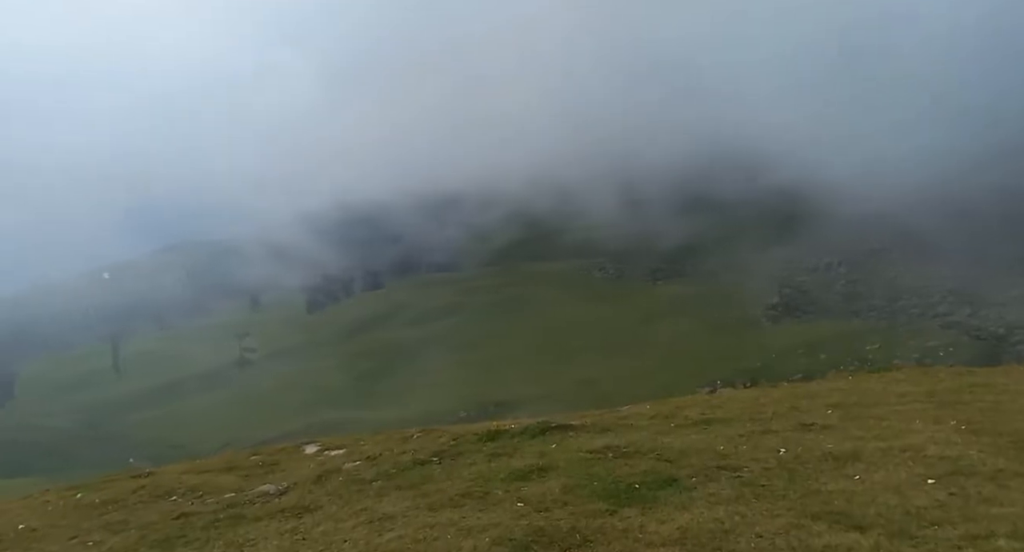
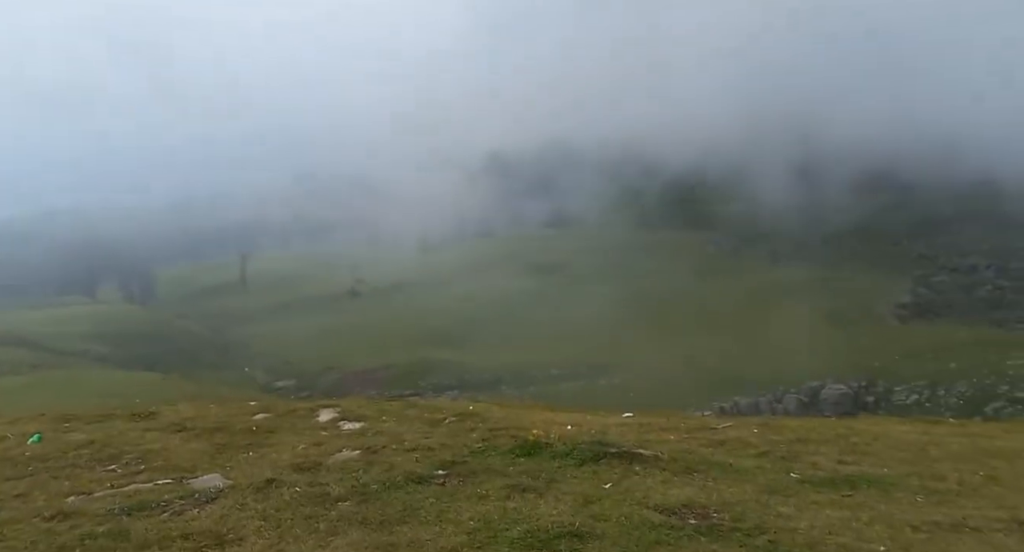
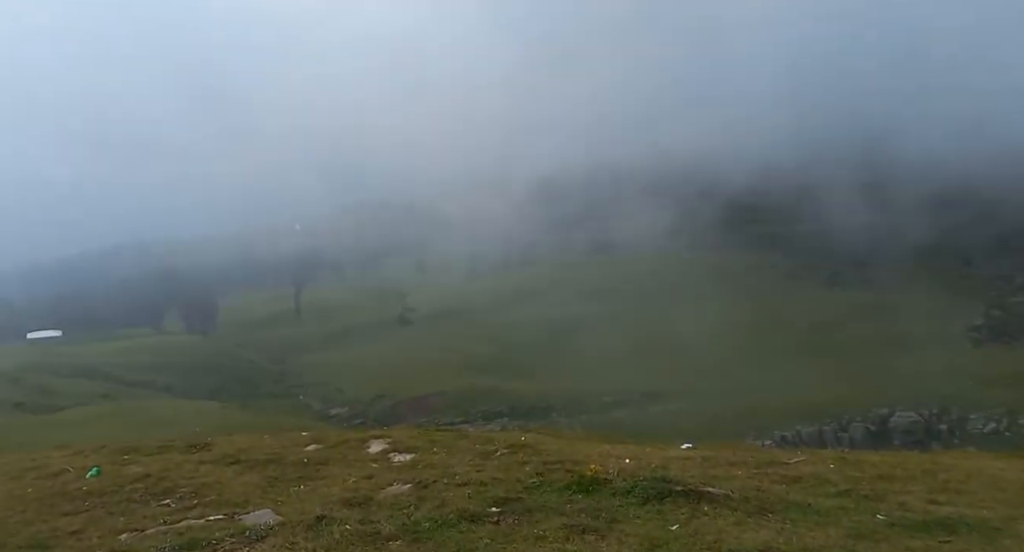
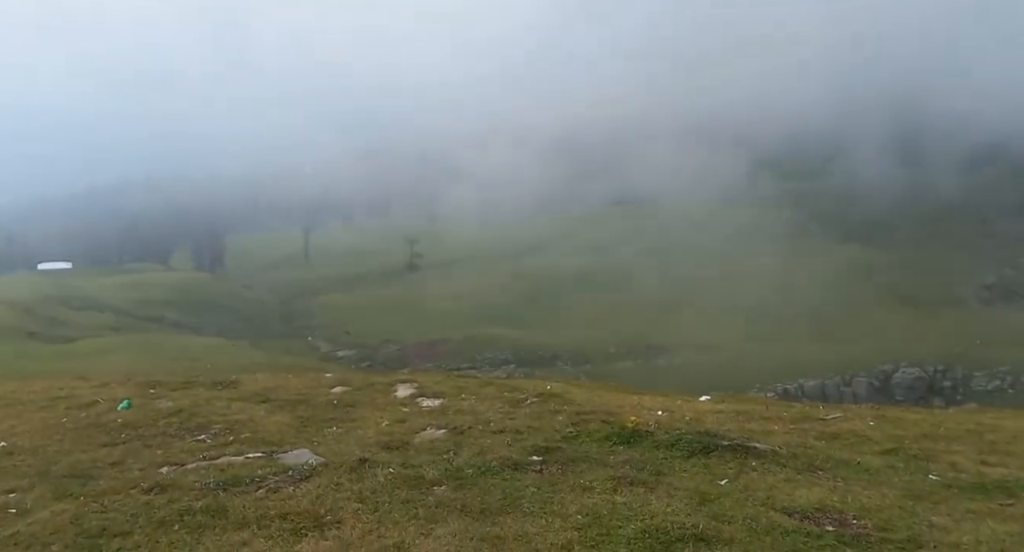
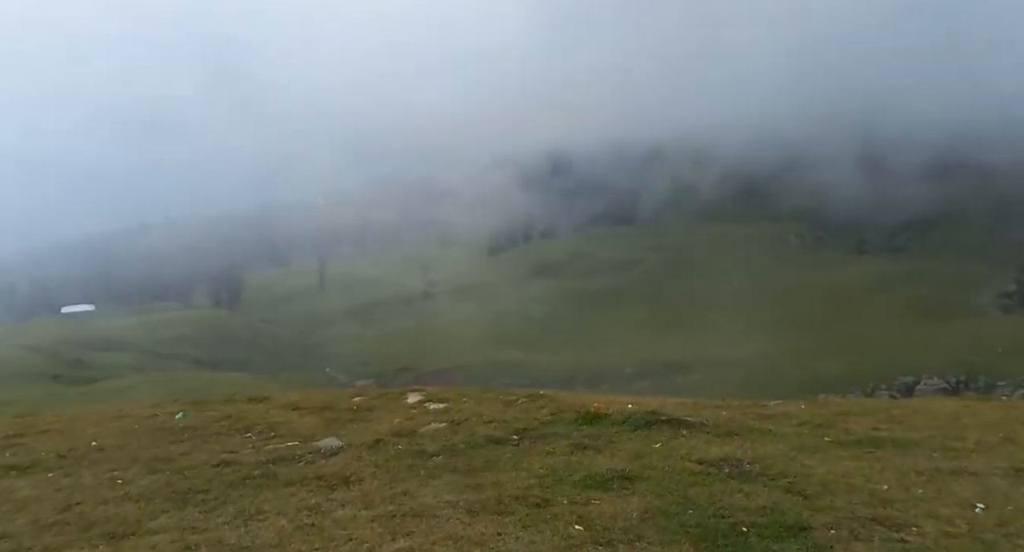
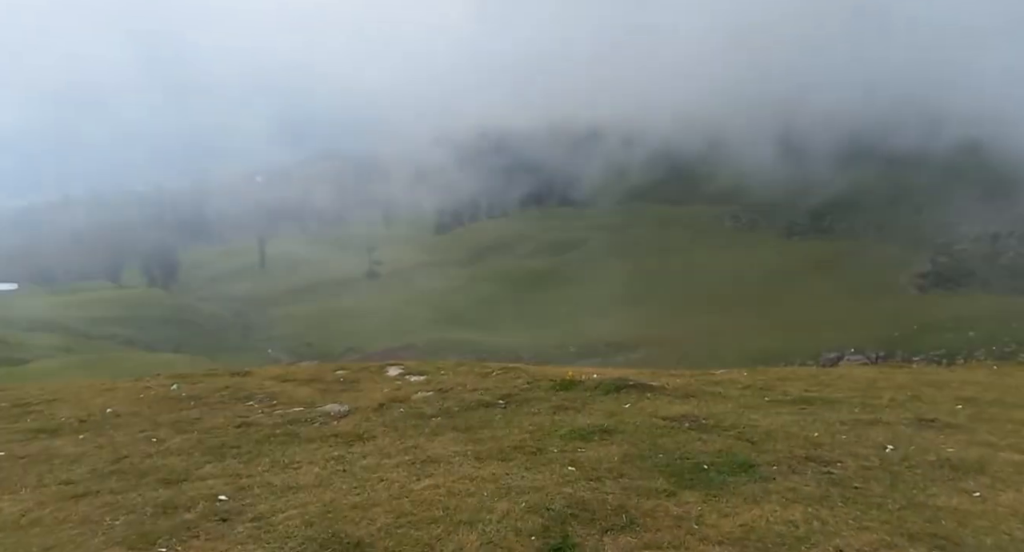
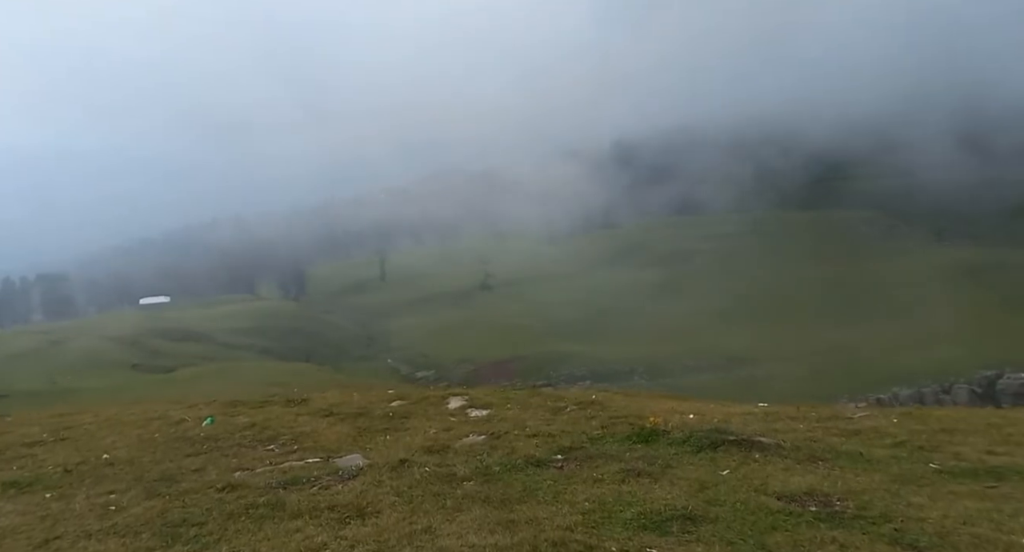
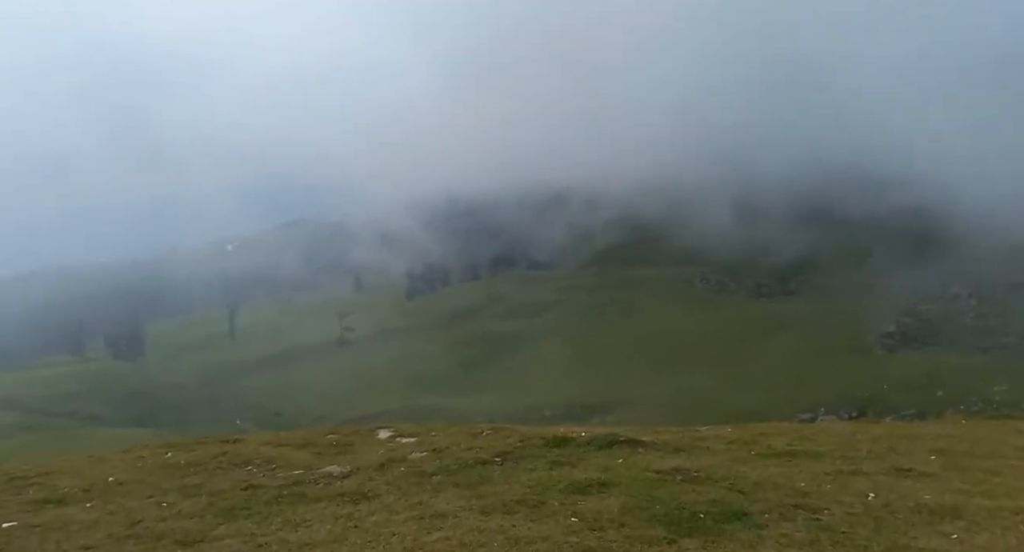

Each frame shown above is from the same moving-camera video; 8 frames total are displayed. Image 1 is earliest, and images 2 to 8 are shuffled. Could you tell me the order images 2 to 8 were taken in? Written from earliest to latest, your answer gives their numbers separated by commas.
8, 6, 5, 7, 2, 3, 4
